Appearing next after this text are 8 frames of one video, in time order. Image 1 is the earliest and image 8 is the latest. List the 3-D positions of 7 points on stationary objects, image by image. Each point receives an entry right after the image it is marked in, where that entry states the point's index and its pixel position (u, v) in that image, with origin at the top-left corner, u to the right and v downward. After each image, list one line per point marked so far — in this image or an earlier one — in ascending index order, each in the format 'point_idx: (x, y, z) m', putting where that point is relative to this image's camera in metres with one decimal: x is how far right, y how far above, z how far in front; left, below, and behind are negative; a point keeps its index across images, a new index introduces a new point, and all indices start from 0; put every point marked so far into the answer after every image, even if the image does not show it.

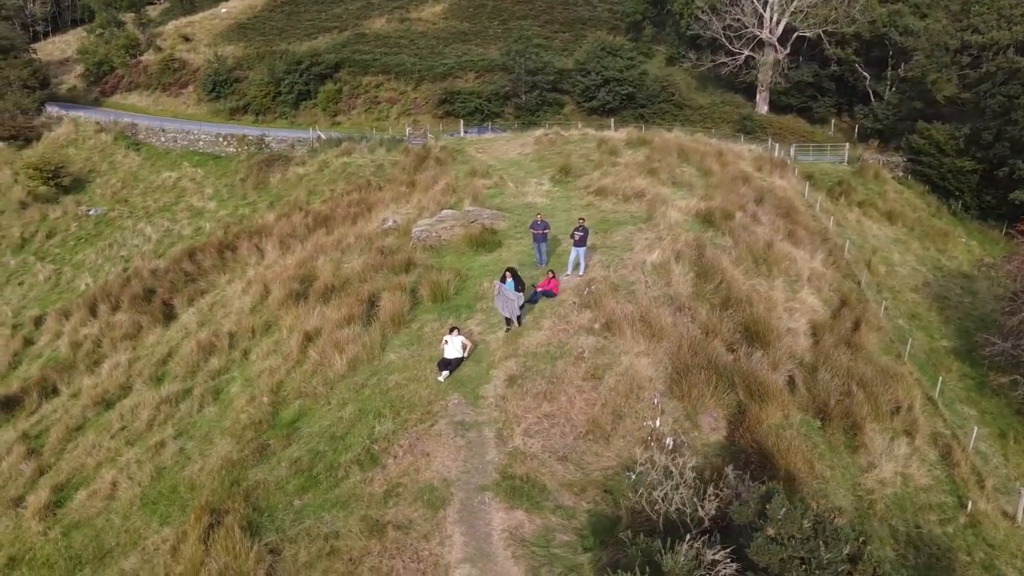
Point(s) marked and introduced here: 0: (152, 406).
0: (-4.6, -1.5, +10.2) m
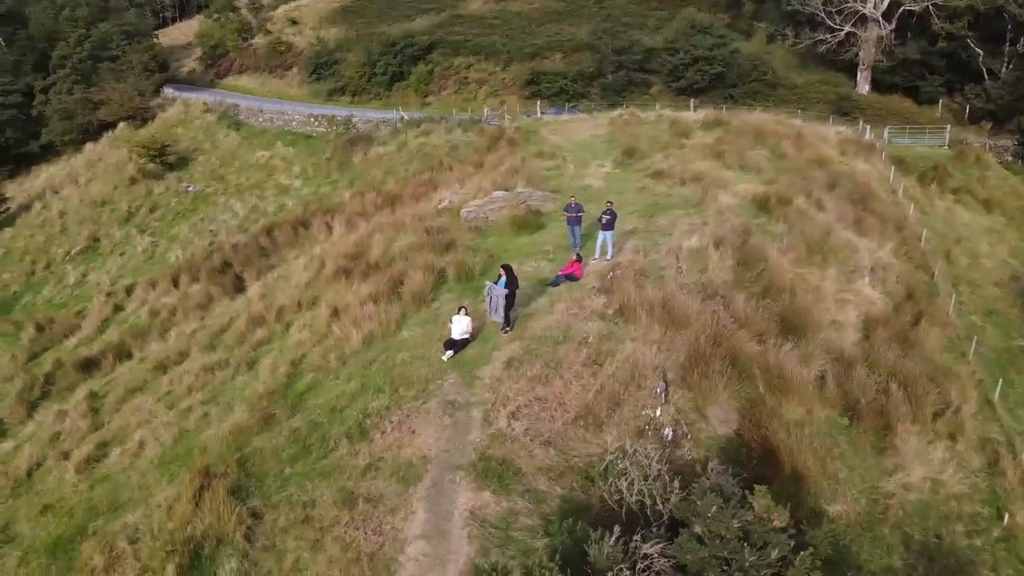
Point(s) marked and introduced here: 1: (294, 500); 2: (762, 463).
0: (-4.3, -1.1, +10.8) m
1: (-1.8, -1.8, +6.8) m
2: (+2.4, -1.7, +7.8) m
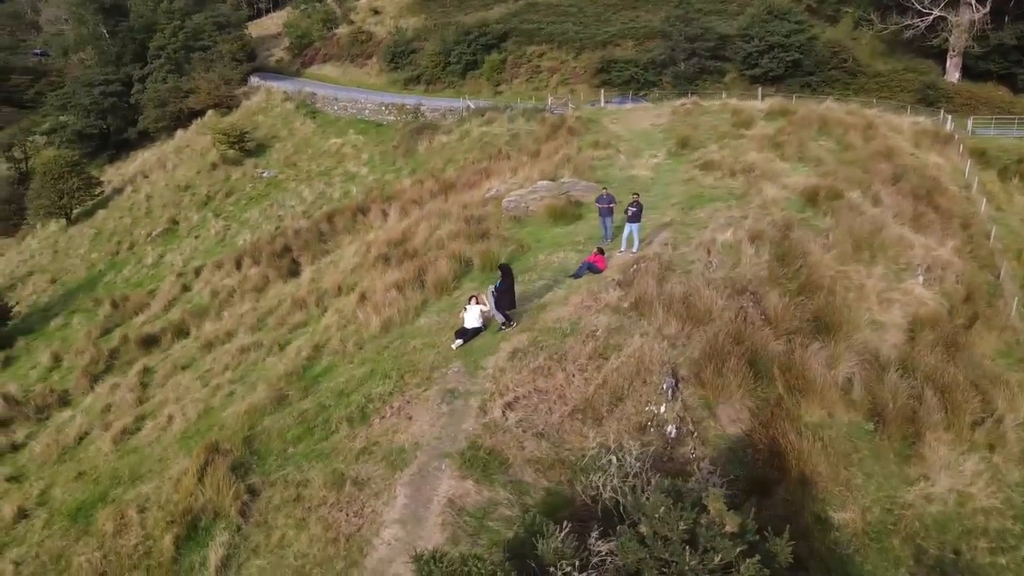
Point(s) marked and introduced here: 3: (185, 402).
0: (-3.9, -0.9, +11.2) m
1: (-1.9, -1.7, +7.0) m
2: (+2.4, -1.7, +7.5) m
3: (-3.9, -1.4, +9.7) m
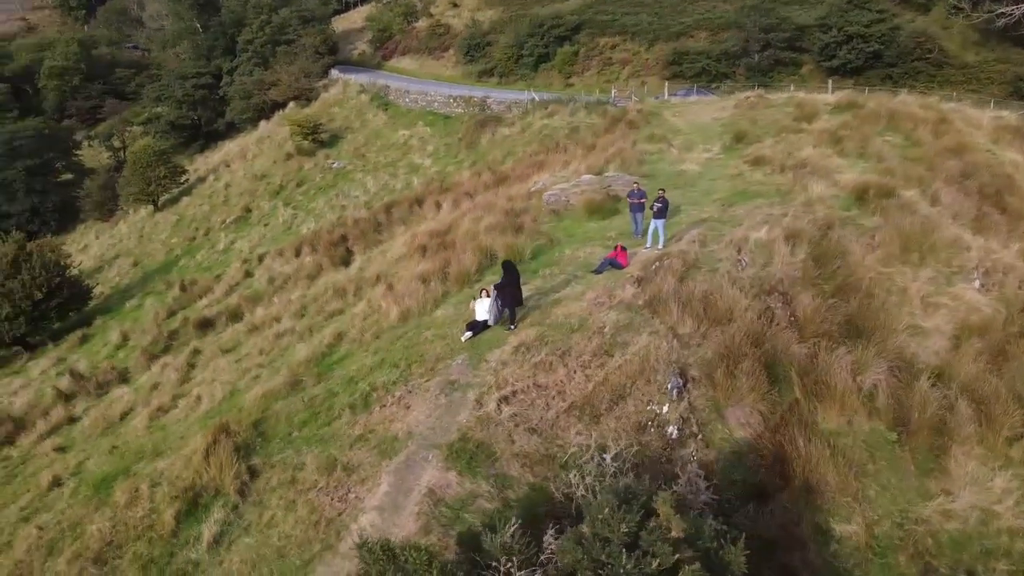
0: (-3.5, -0.7, +11.6) m
1: (-2.0, -1.6, +7.2) m
2: (+2.4, -1.7, +7.3) m
3: (-3.7, -1.2, +10.1) m
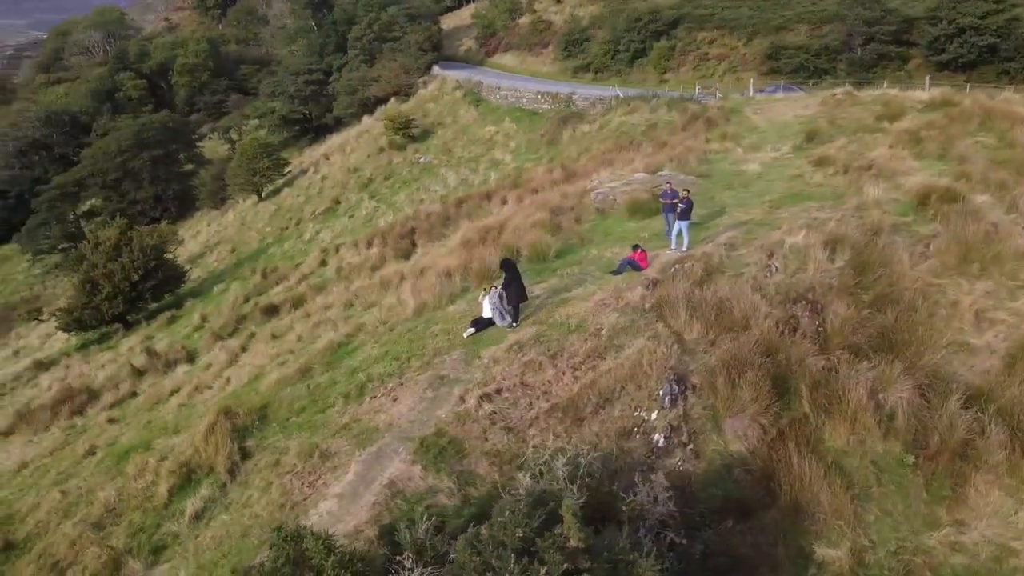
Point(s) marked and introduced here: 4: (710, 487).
0: (-3.1, -0.6, +12.1) m
1: (-2.2, -1.5, +7.5) m
2: (+2.1, -1.8, +7.0) m
3: (-3.5, -1.0, +10.6) m
4: (+1.8, -1.8, +7.0) m
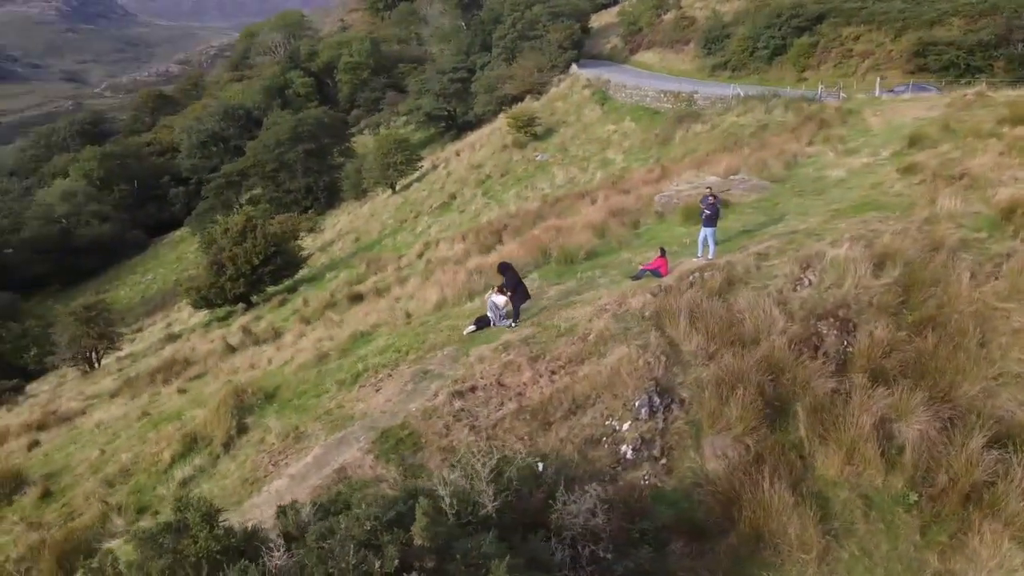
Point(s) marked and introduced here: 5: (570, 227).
0: (-2.3, -0.4, +12.6) m
1: (-2.4, -1.4, +8.0) m
2: (+1.7, -1.9, +6.7) m
3: (-3.1, -0.9, +11.2) m
4: (+1.3, -1.8, +6.8) m
5: (+1.0, +1.0, +13.6) m
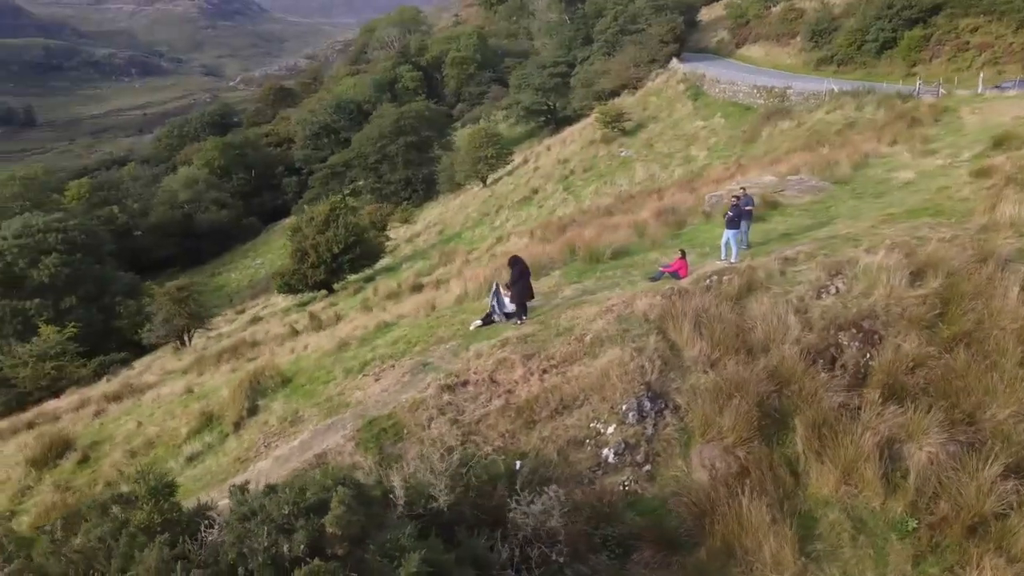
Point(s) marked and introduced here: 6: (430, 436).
0: (-1.7, -0.3, +12.9) m
1: (-2.5, -1.2, +8.3) m
2: (+1.5, -1.9, +6.5) m
3: (-2.6, -0.7, +11.6) m
4: (+1.1, -1.9, +6.6) m
5: (+1.8, +1.1, +13.4) m
6: (-0.7, -1.3, +7.0) m
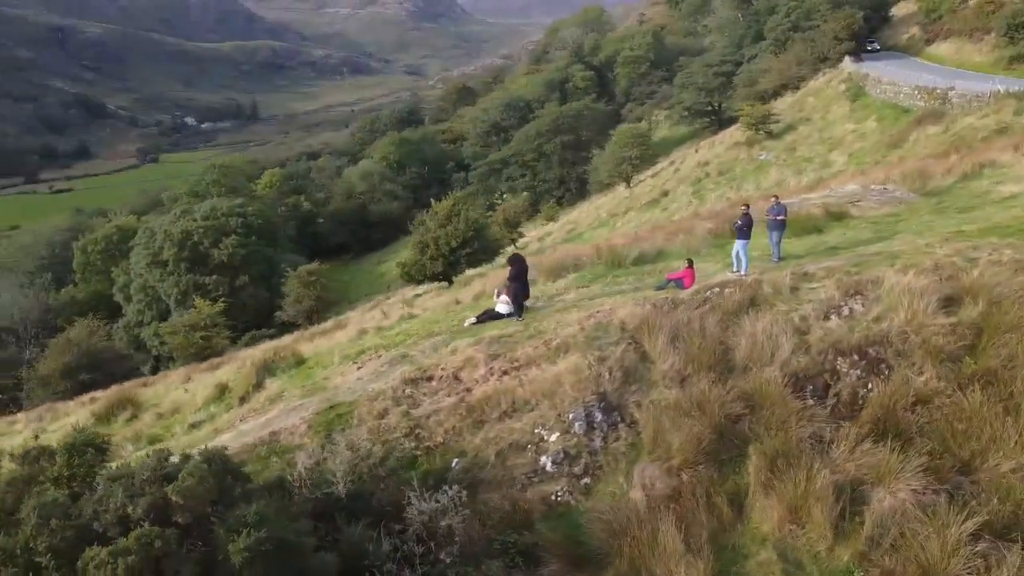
0: (-0.8, -0.2, +13.2) m
1: (-2.6, -1.1, +8.9) m
2: (+0.7, -2.0, +6.2) m
3: (-2.0, -0.6, +12.1) m
4: (+0.4, -1.9, +6.4) m
5: (+2.8, +0.9, +12.9) m
6: (-1.2, -1.3, +7.2) m
